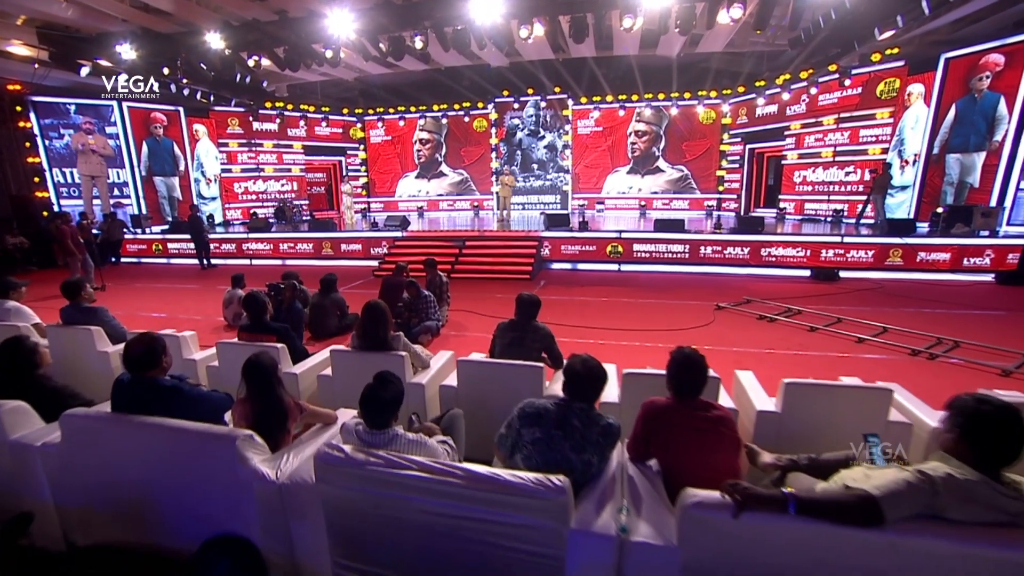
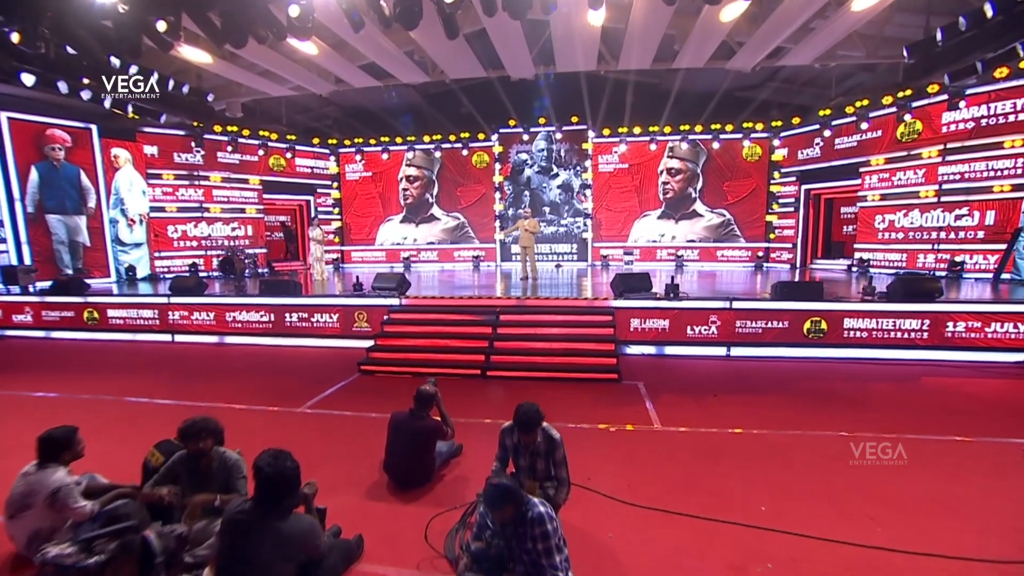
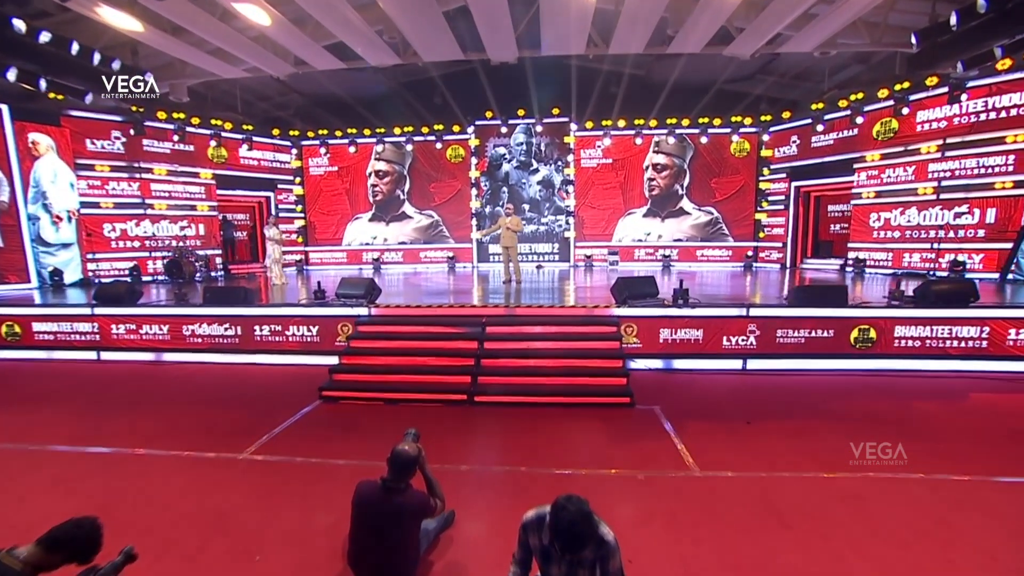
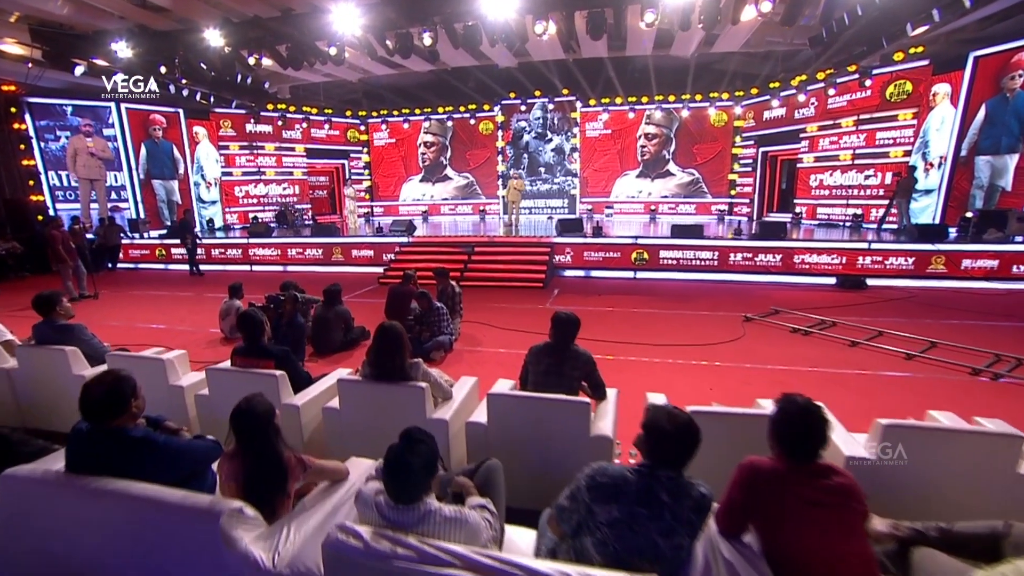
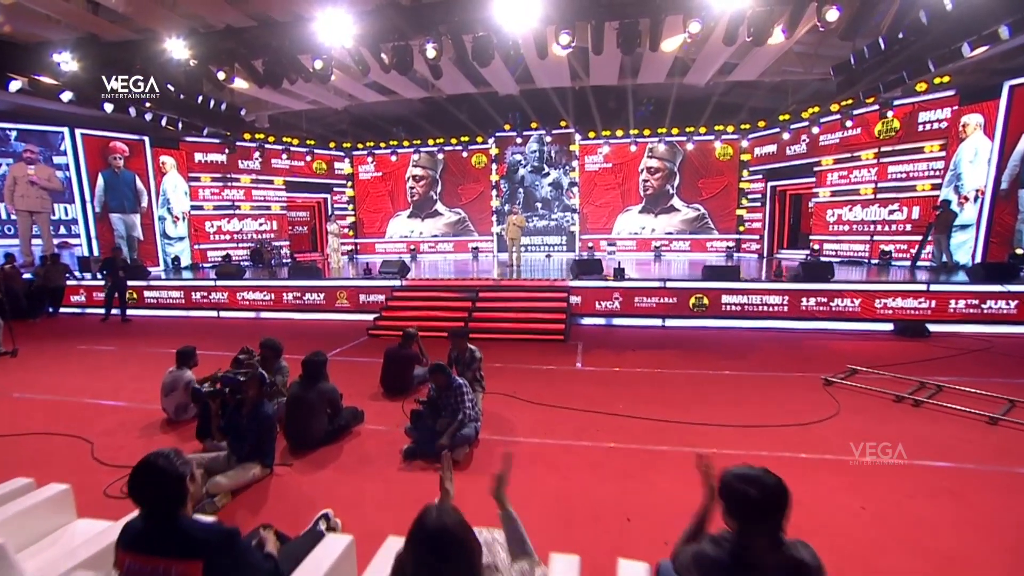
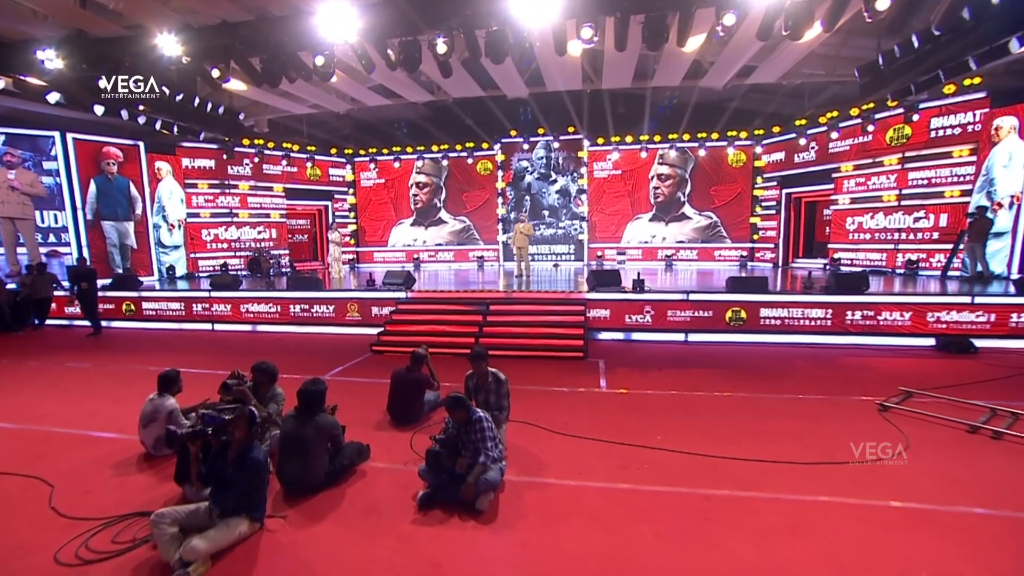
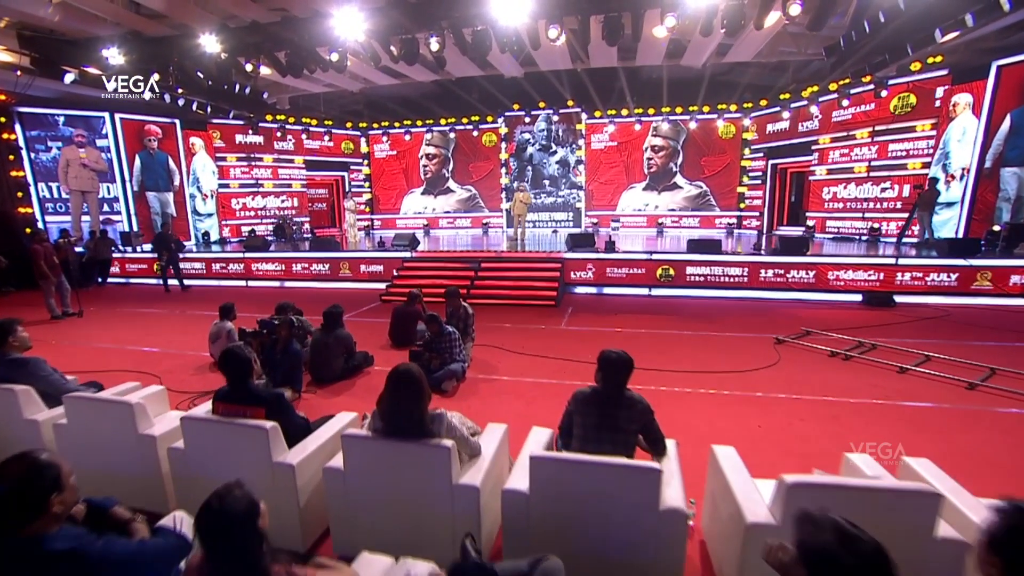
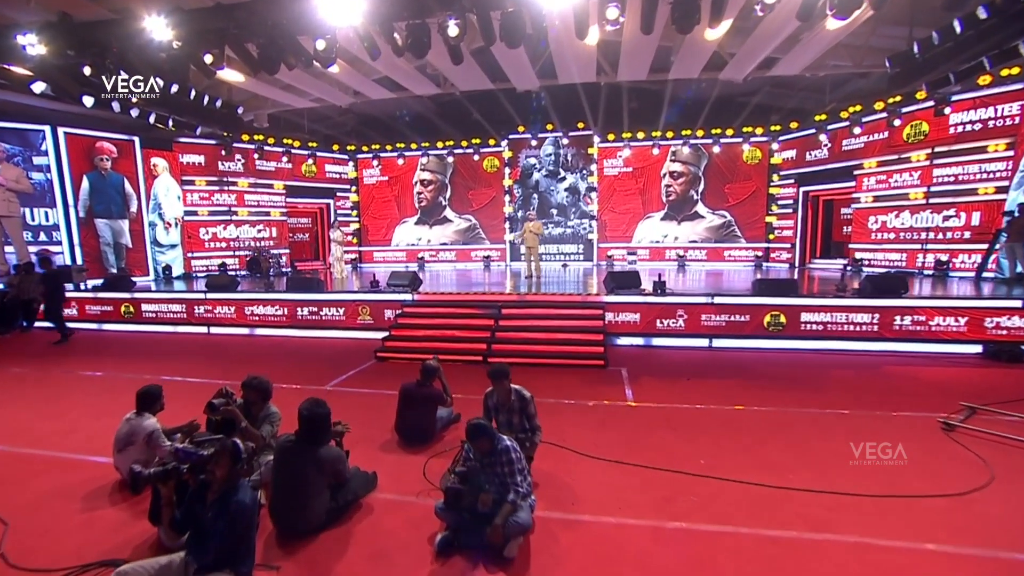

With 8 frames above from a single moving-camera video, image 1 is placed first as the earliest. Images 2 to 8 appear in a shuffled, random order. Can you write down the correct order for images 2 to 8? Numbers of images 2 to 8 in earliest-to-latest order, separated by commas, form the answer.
4, 7, 5, 6, 8, 2, 3
